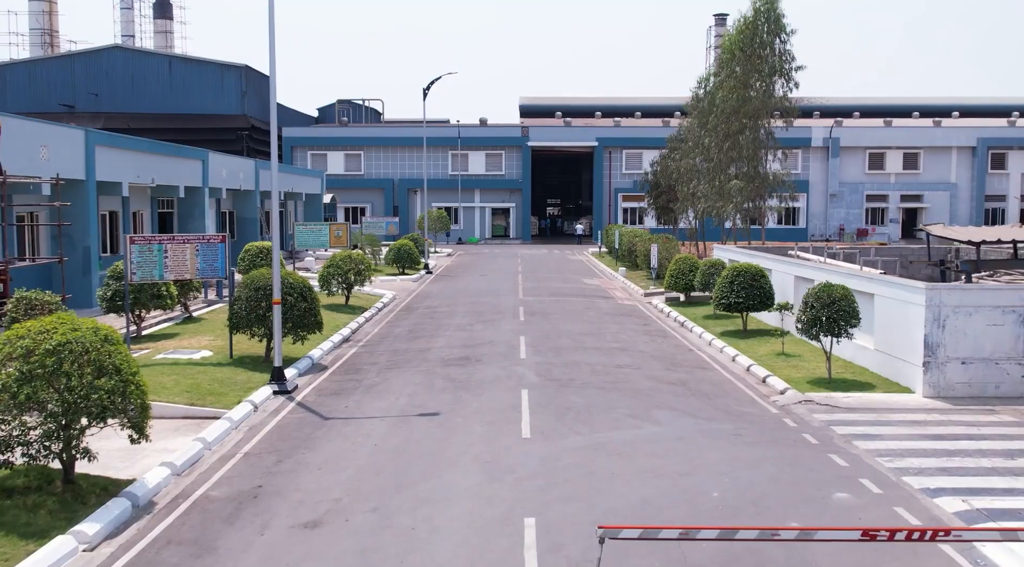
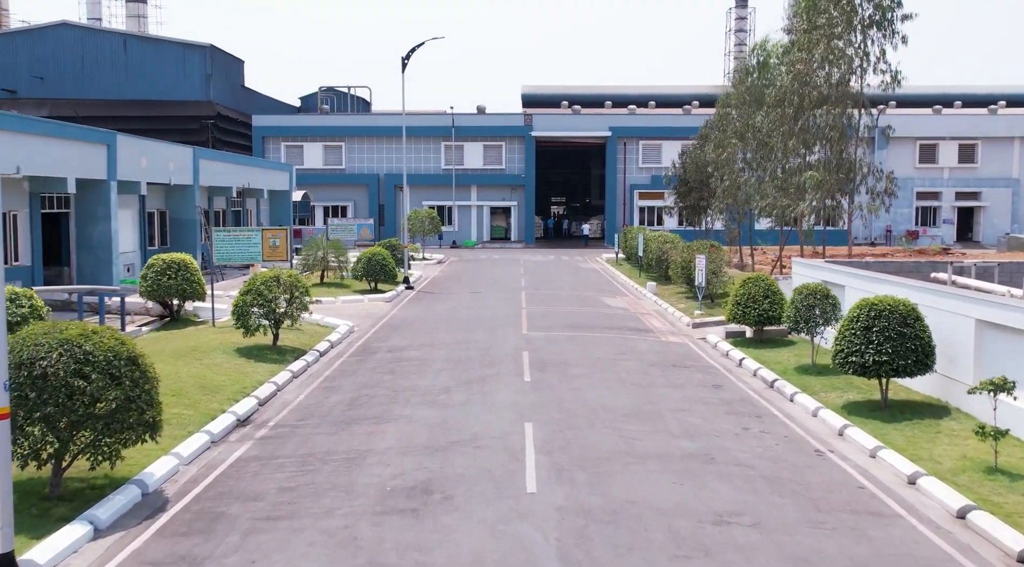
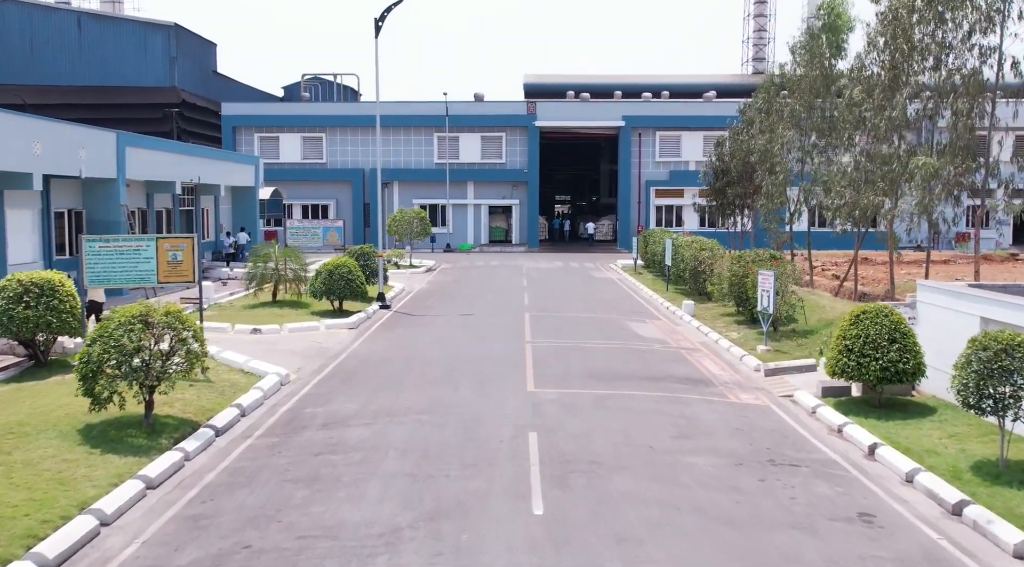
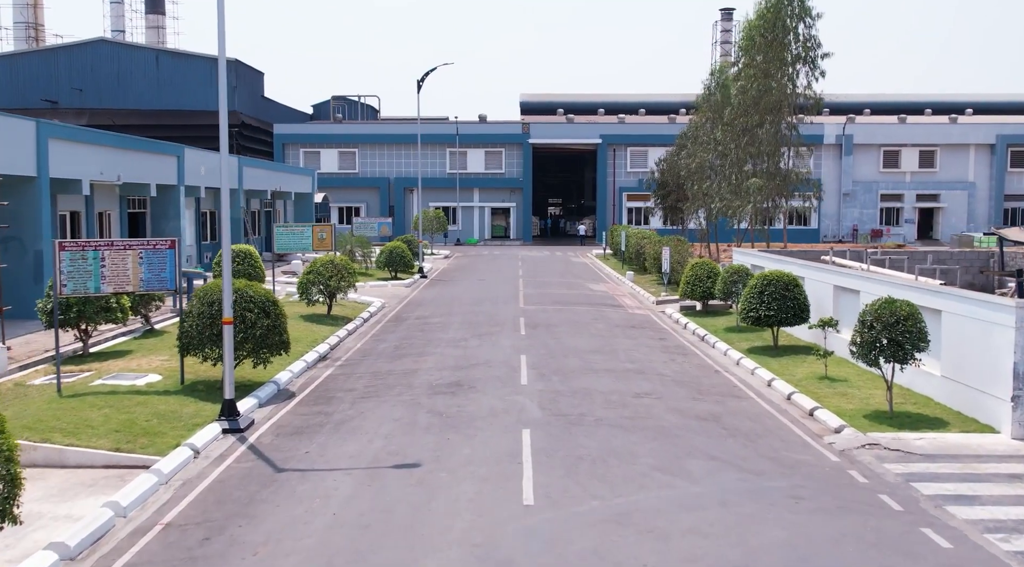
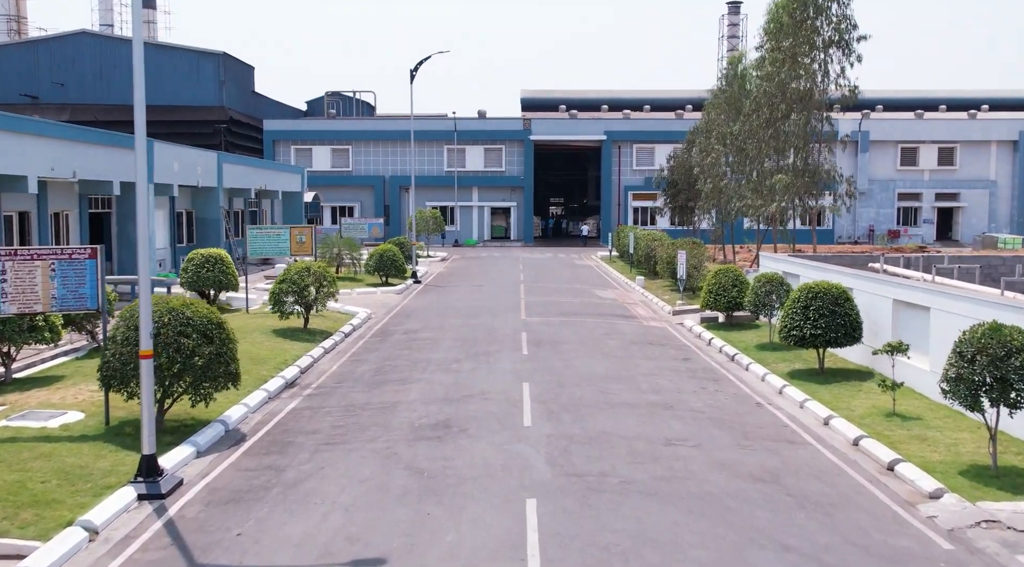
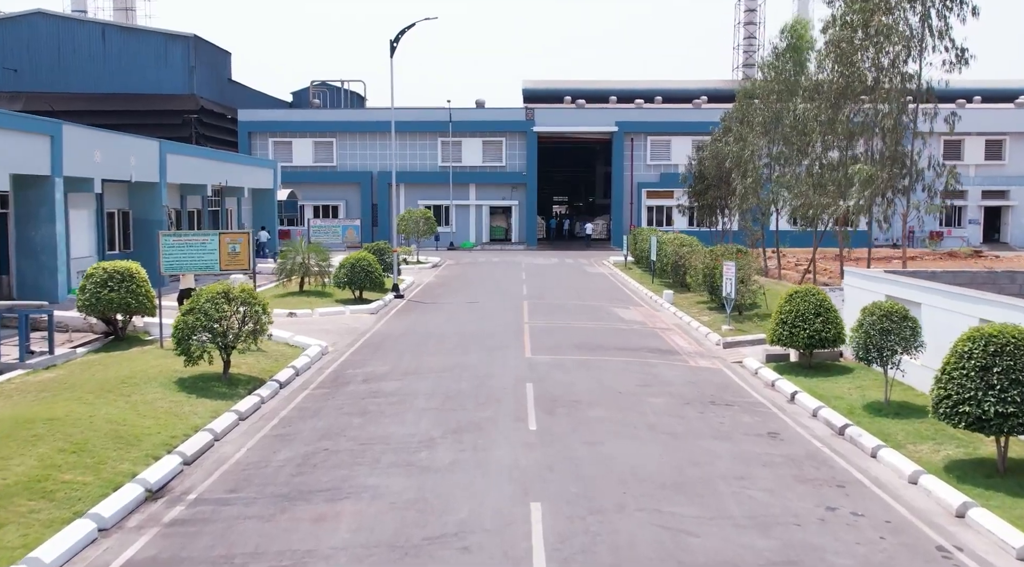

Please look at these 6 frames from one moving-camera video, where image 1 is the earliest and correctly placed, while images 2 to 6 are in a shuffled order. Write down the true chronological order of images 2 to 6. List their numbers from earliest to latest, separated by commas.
4, 5, 2, 6, 3
